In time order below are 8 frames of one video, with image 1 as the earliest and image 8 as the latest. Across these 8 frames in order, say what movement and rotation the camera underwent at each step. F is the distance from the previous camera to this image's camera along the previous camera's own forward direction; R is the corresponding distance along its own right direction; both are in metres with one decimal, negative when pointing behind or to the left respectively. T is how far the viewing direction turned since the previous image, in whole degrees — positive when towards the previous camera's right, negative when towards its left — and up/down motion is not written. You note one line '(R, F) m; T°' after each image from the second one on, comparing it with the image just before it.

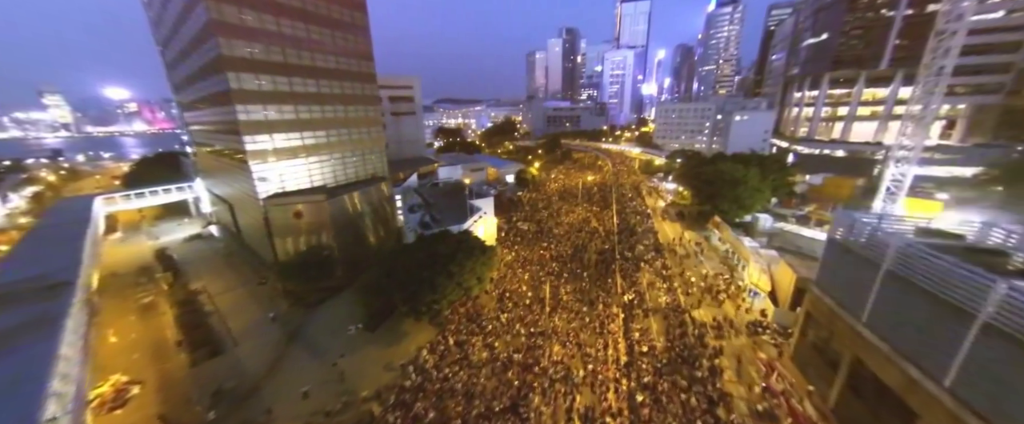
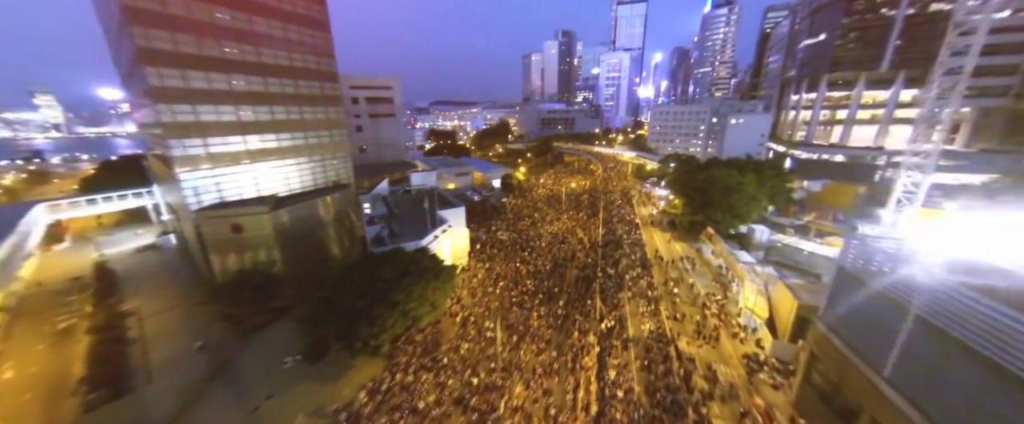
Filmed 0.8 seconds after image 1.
(+1.4, +1.6) m; 0°
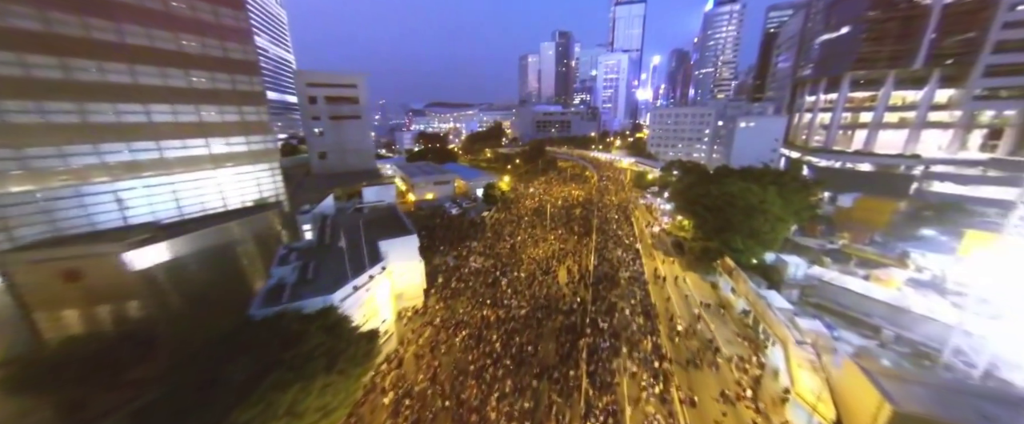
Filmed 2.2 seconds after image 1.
(+1.5, +3.7) m; 0°
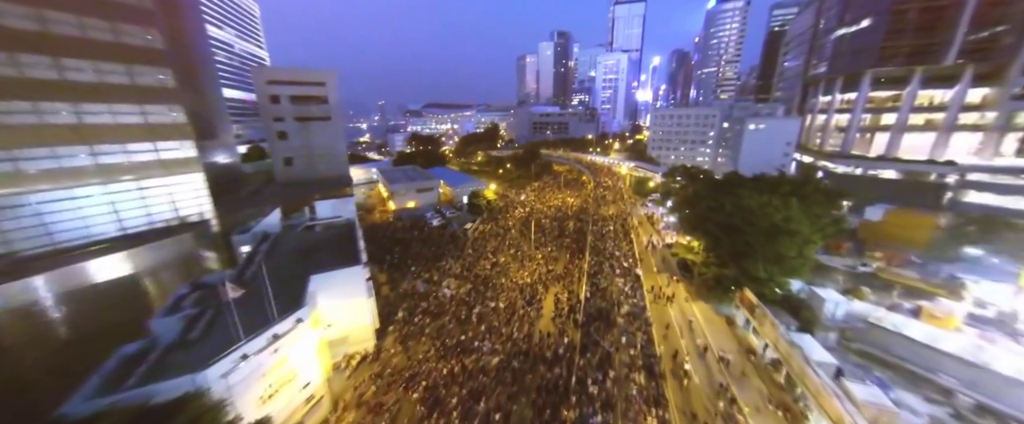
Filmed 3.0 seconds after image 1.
(+1.1, +2.6) m; 0°
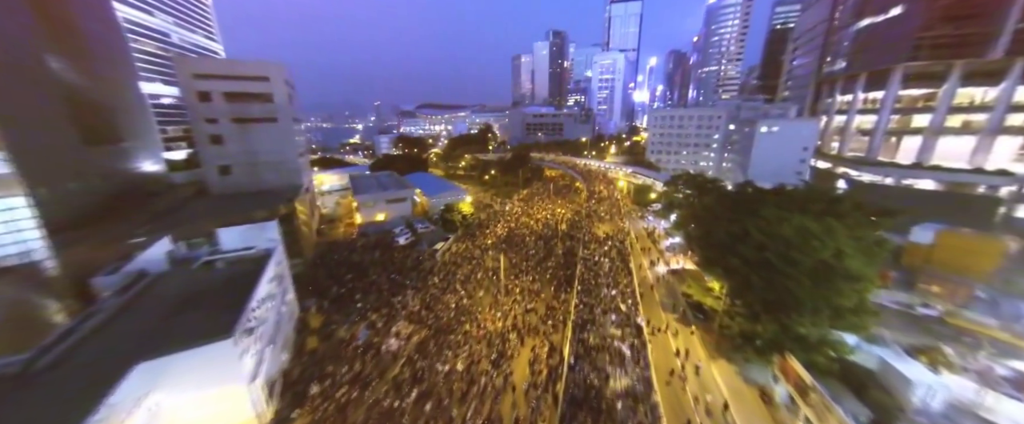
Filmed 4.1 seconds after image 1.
(+1.3, +3.5) m; +1°
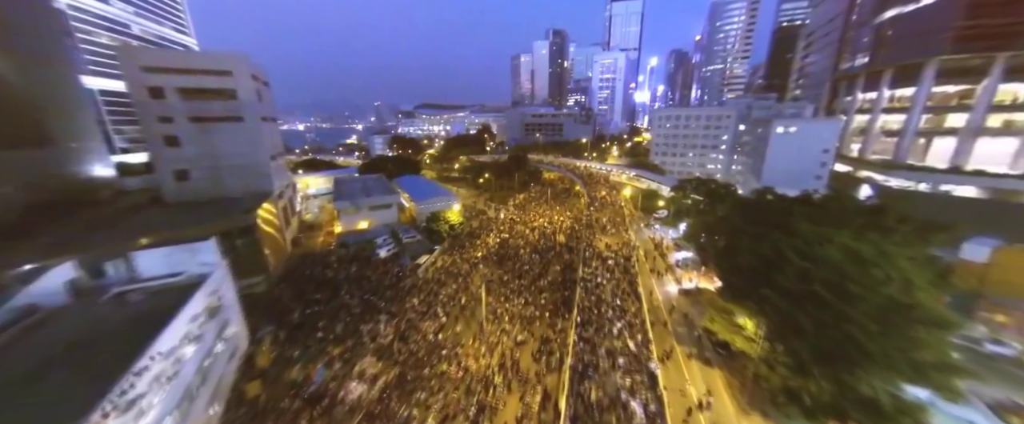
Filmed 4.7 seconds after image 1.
(+0.5, +2.1) m; 0°
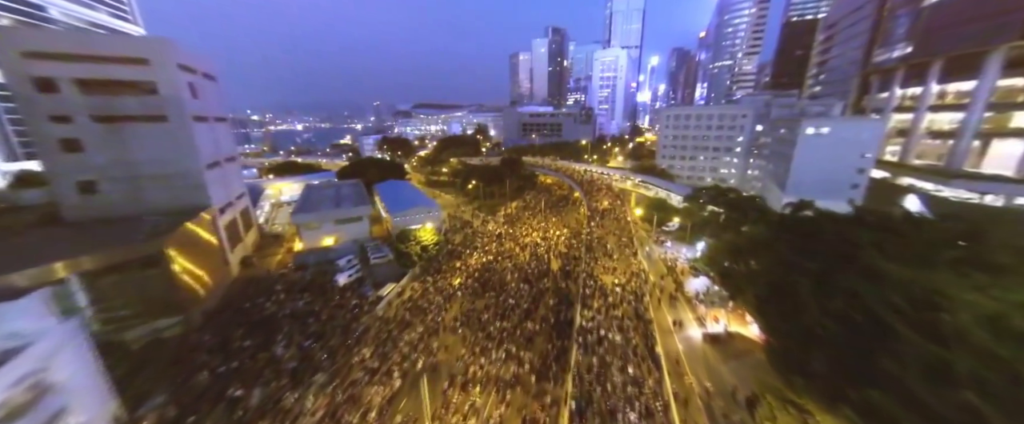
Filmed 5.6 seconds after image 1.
(+0.8, +3.3) m; 0°
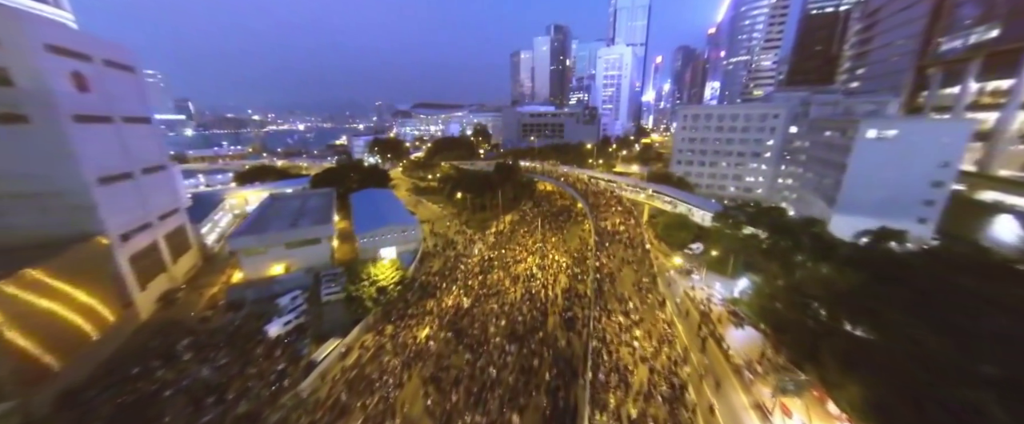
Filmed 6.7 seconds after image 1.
(+0.7, +3.9) m; 0°
